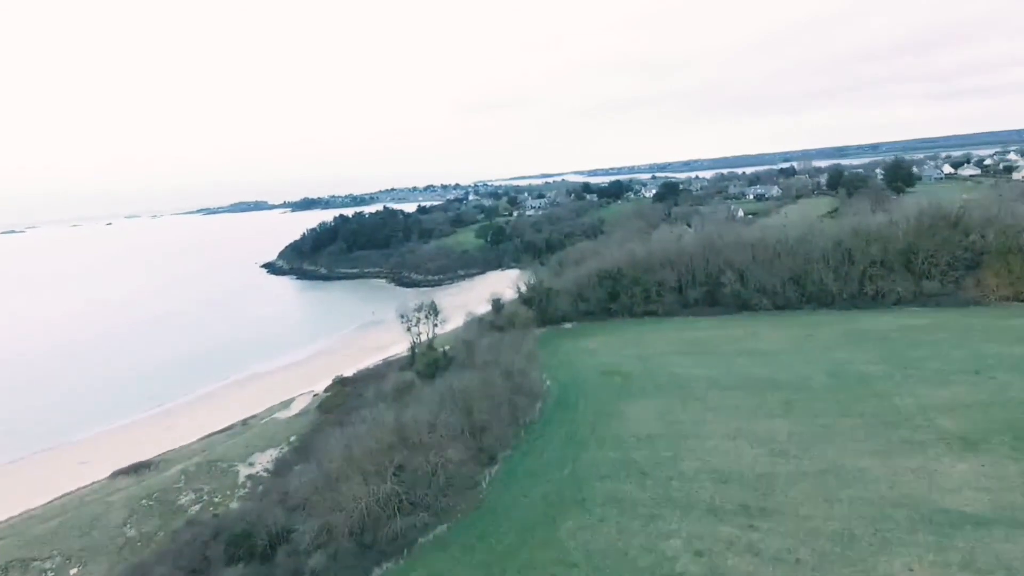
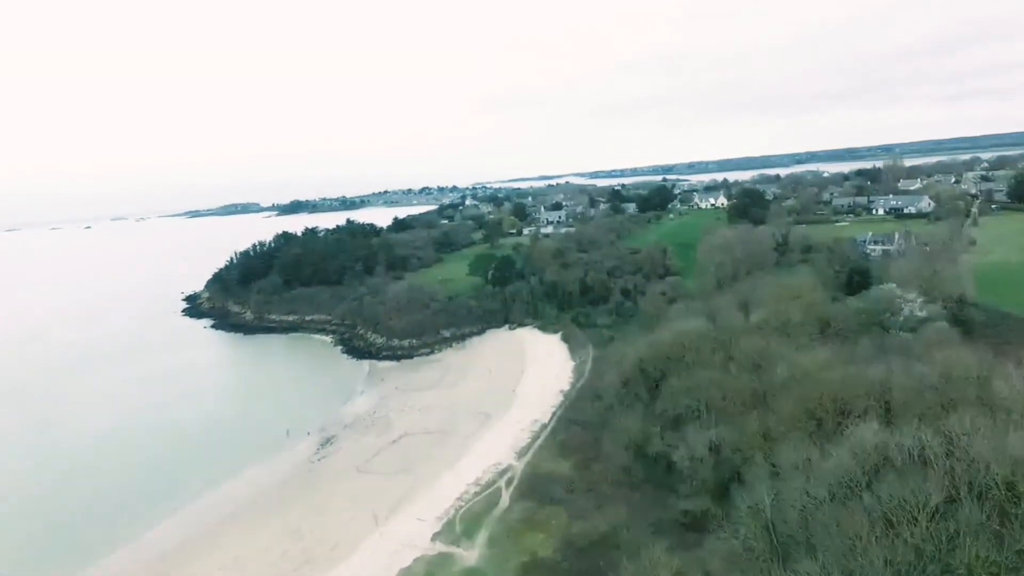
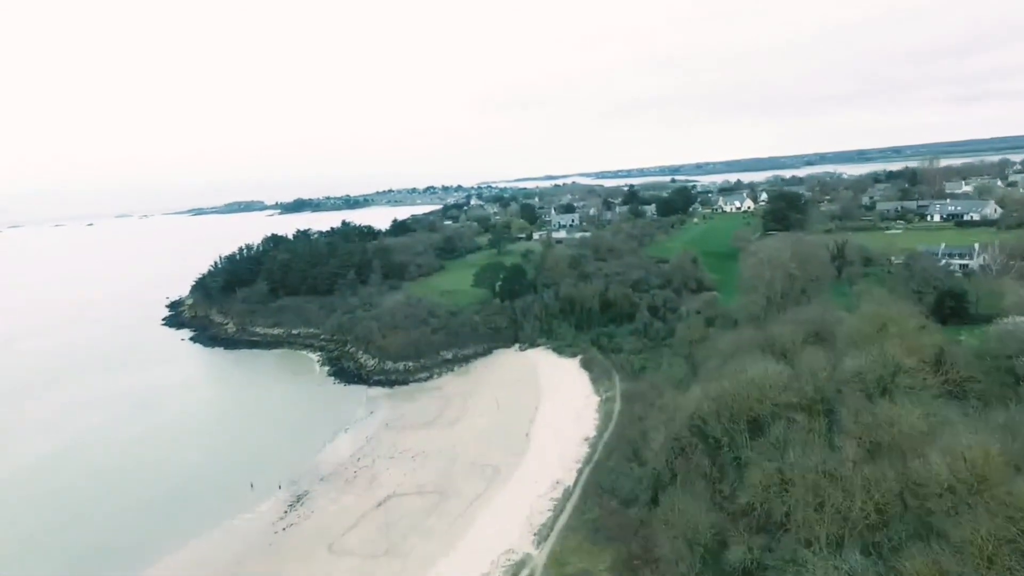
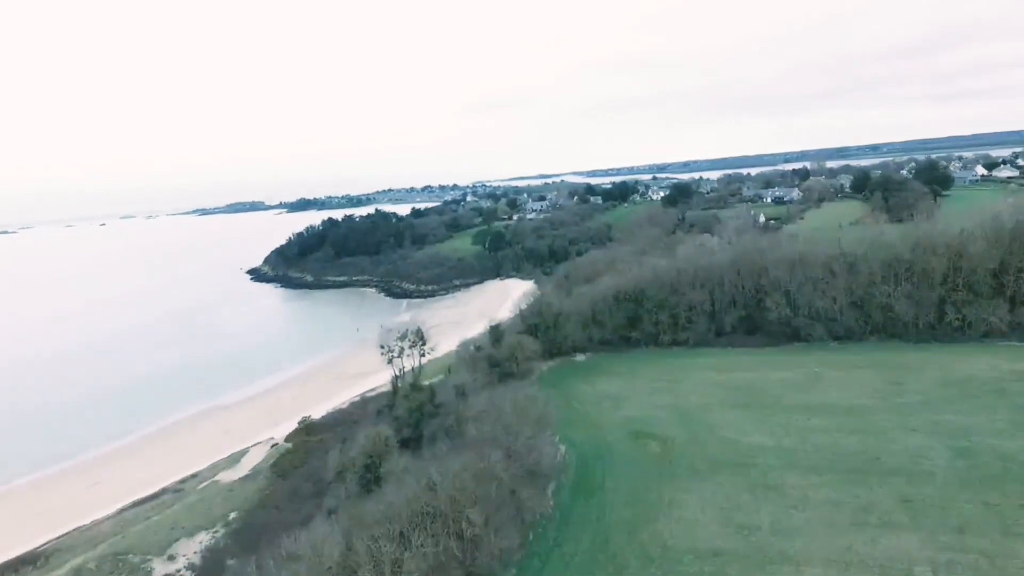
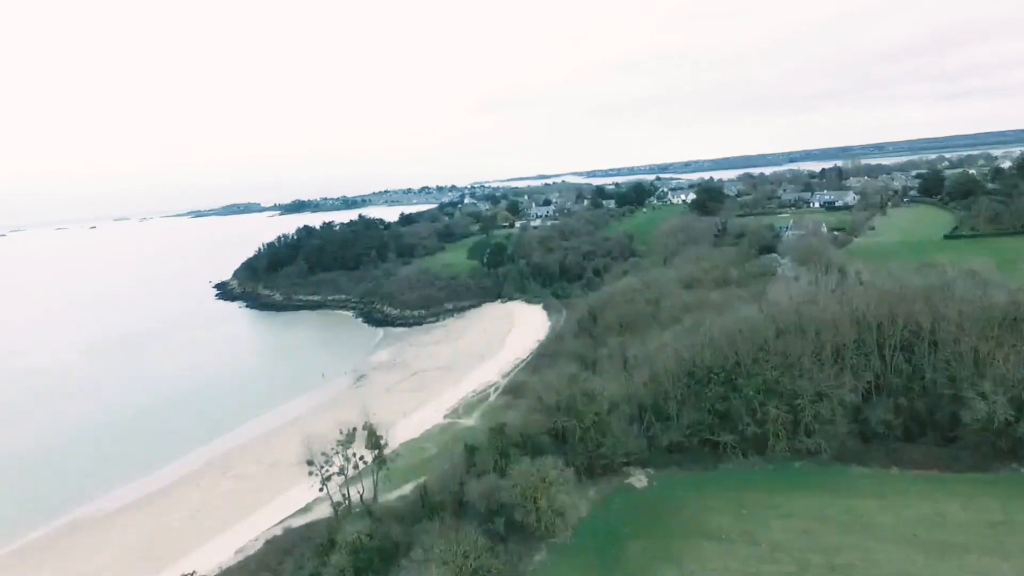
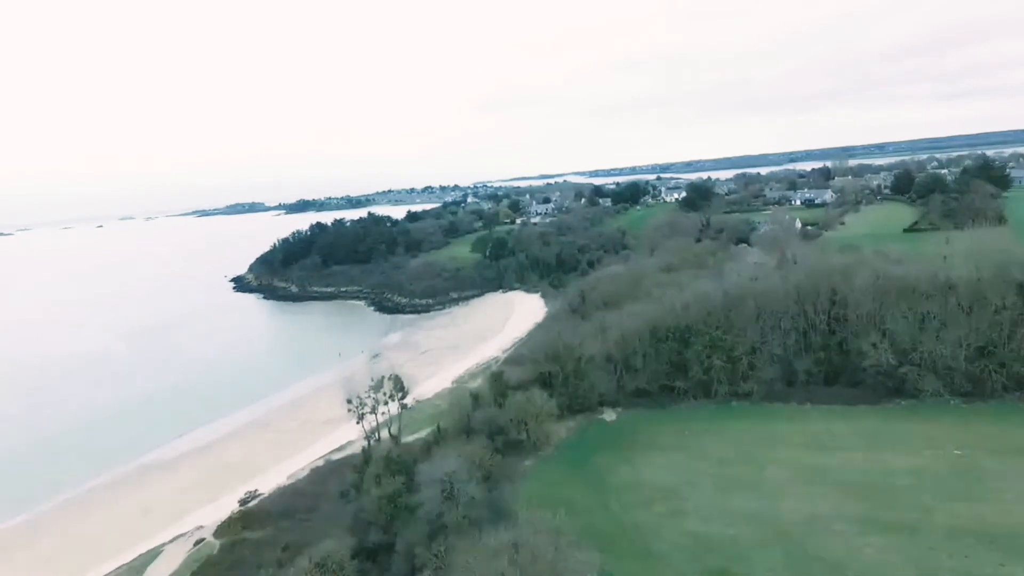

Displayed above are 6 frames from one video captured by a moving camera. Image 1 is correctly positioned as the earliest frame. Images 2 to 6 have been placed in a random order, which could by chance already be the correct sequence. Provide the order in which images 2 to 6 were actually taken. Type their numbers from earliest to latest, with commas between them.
4, 6, 5, 2, 3
